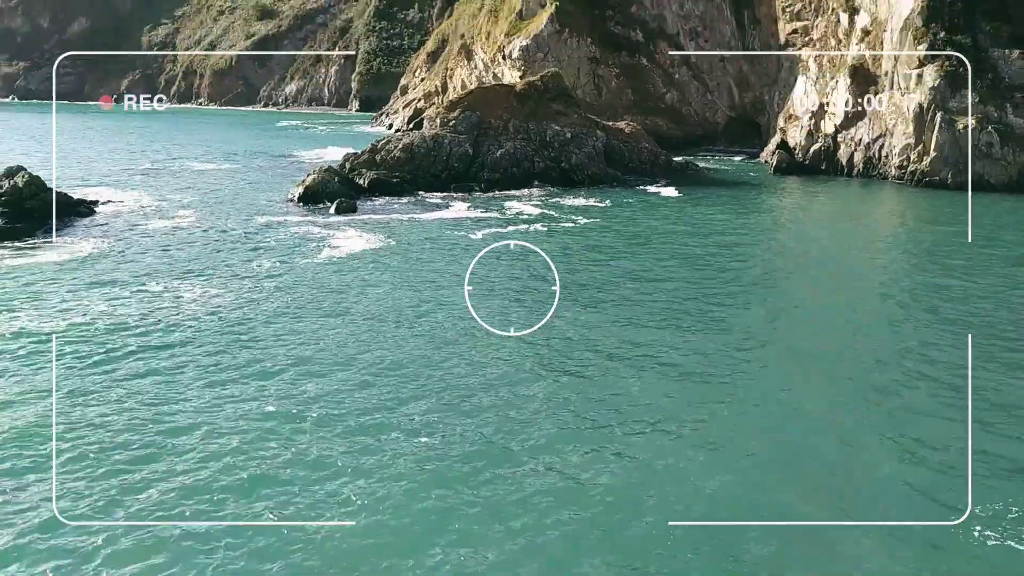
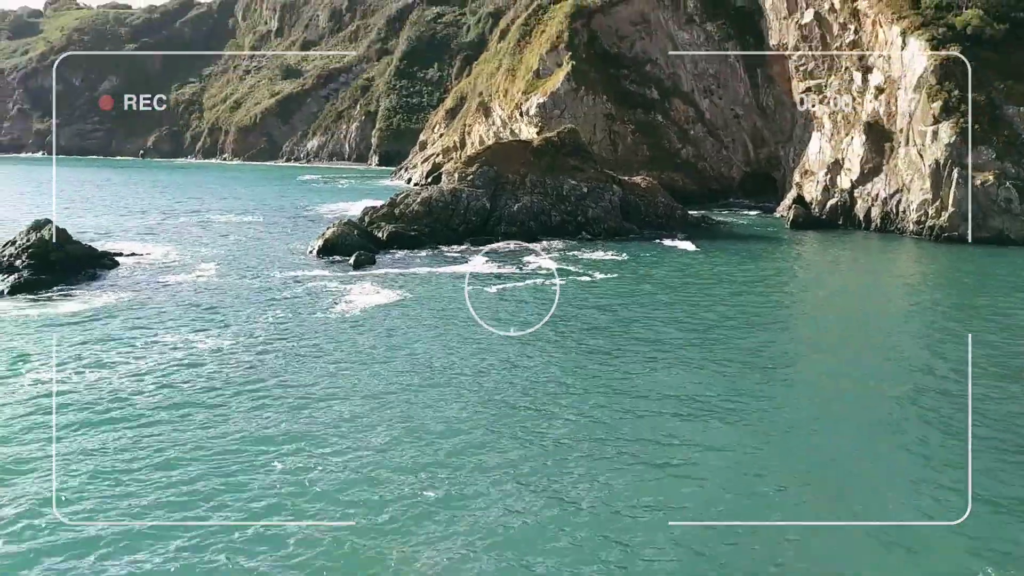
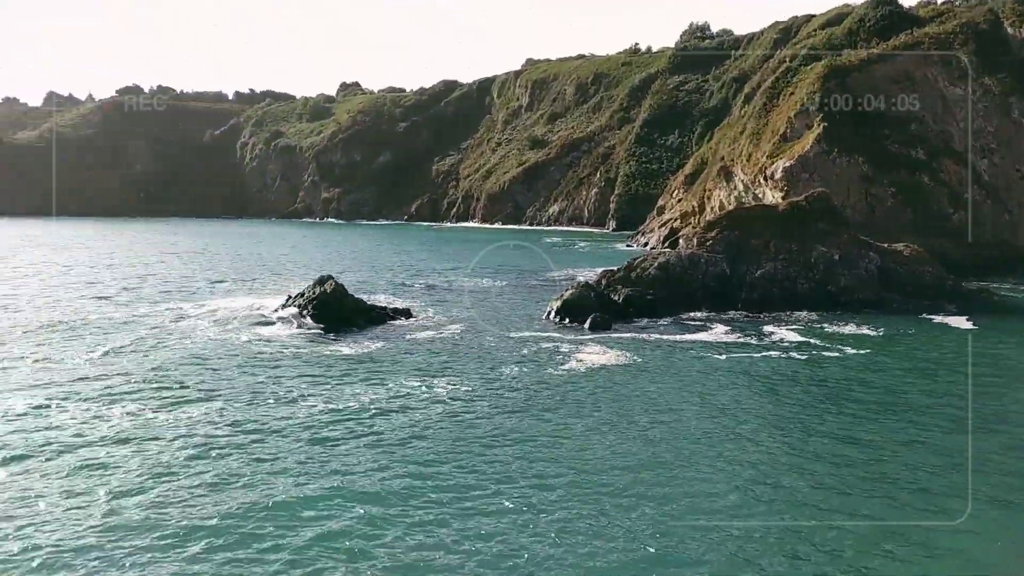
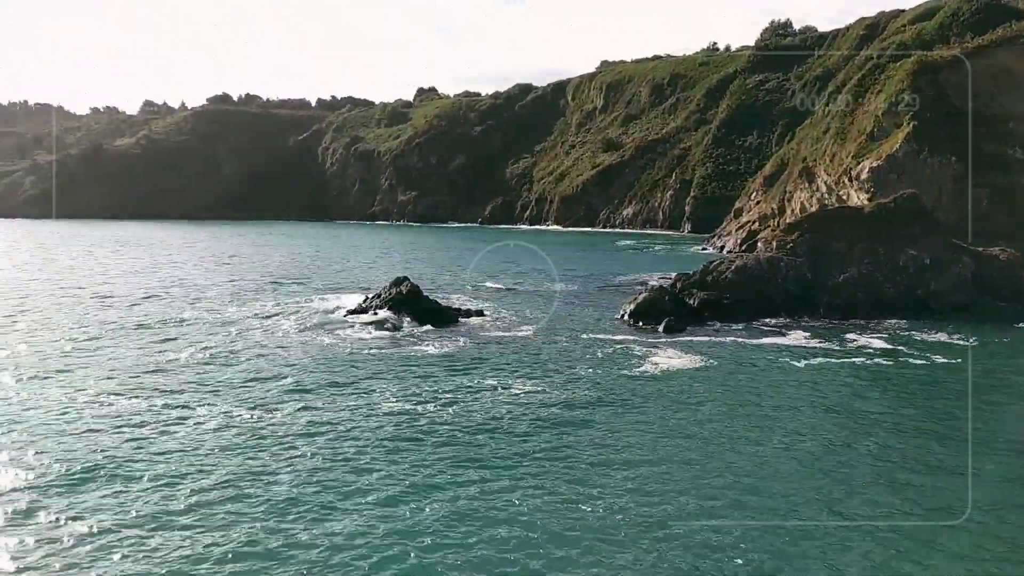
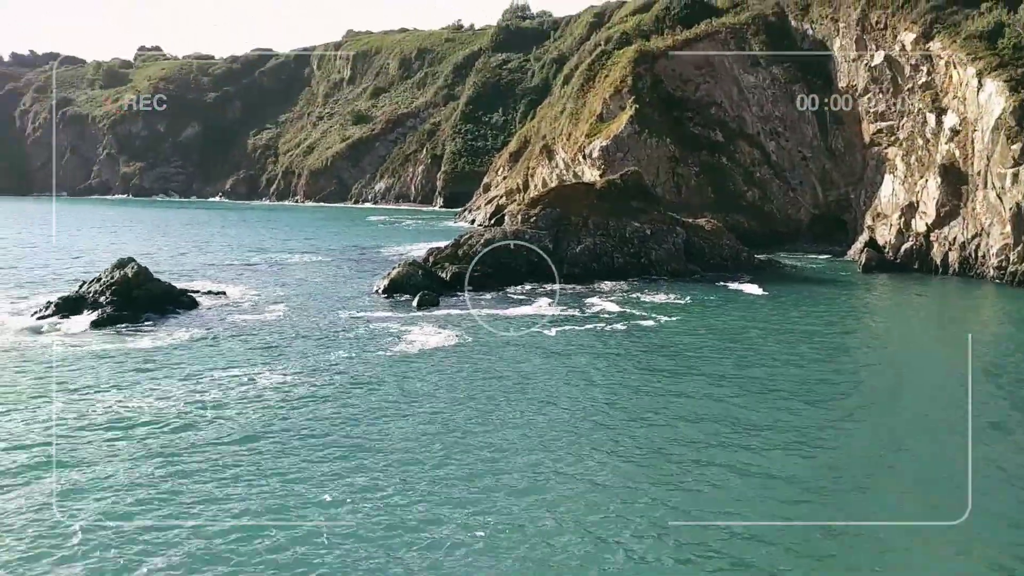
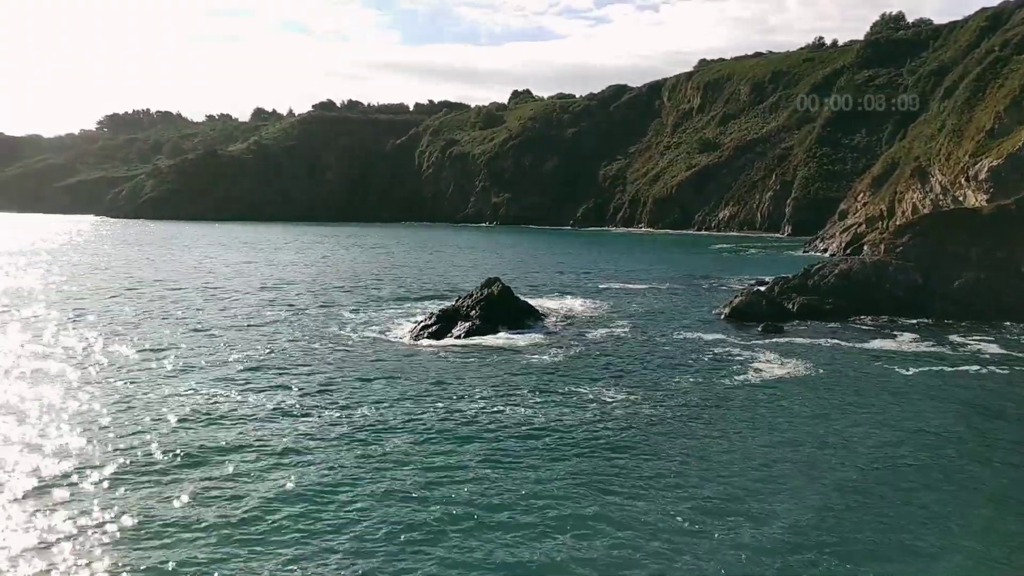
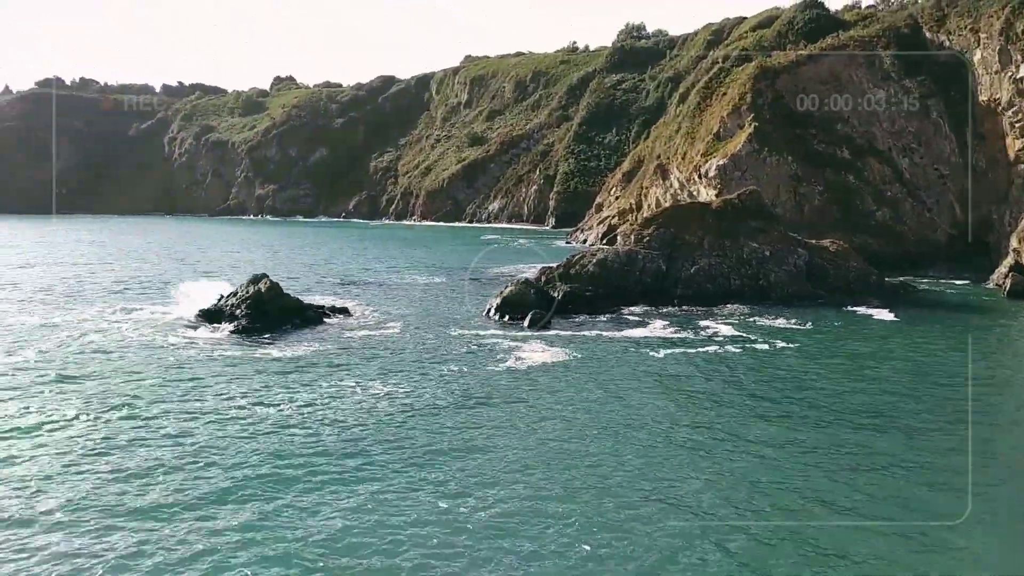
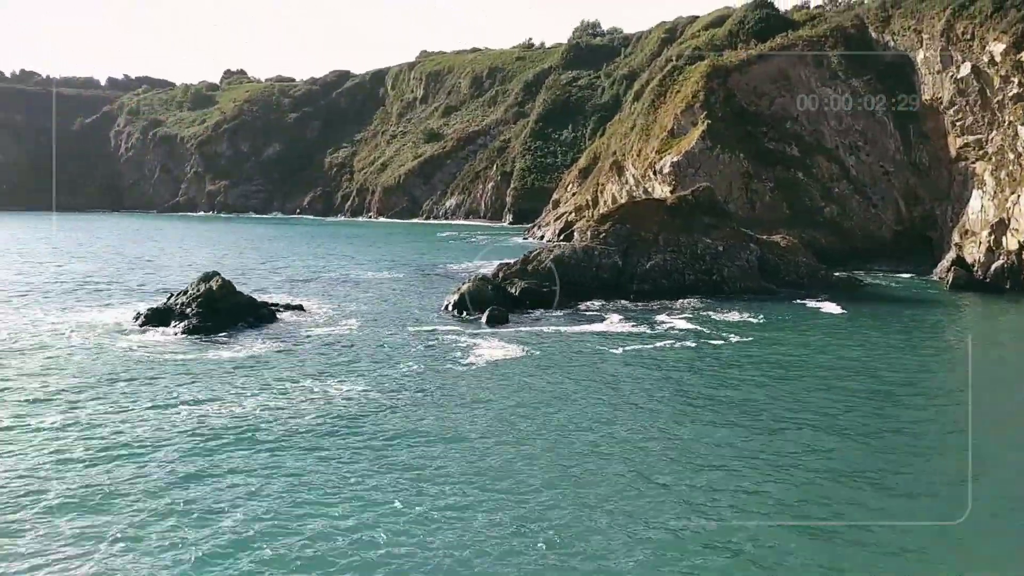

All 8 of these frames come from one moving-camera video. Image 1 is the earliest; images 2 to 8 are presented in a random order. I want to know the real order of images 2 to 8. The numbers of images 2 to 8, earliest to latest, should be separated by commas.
2, 5, 8, 7, 3, 4, 6
